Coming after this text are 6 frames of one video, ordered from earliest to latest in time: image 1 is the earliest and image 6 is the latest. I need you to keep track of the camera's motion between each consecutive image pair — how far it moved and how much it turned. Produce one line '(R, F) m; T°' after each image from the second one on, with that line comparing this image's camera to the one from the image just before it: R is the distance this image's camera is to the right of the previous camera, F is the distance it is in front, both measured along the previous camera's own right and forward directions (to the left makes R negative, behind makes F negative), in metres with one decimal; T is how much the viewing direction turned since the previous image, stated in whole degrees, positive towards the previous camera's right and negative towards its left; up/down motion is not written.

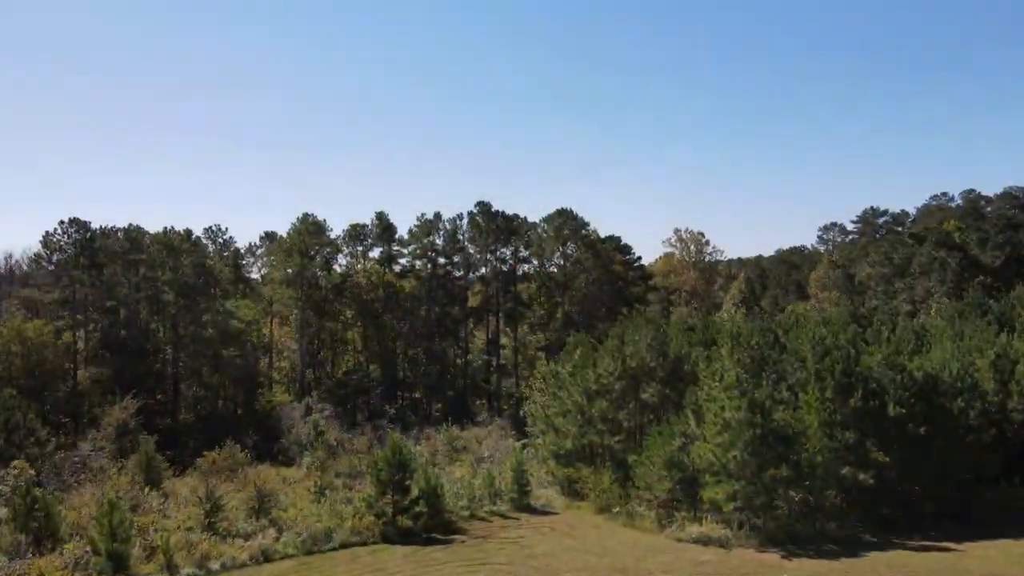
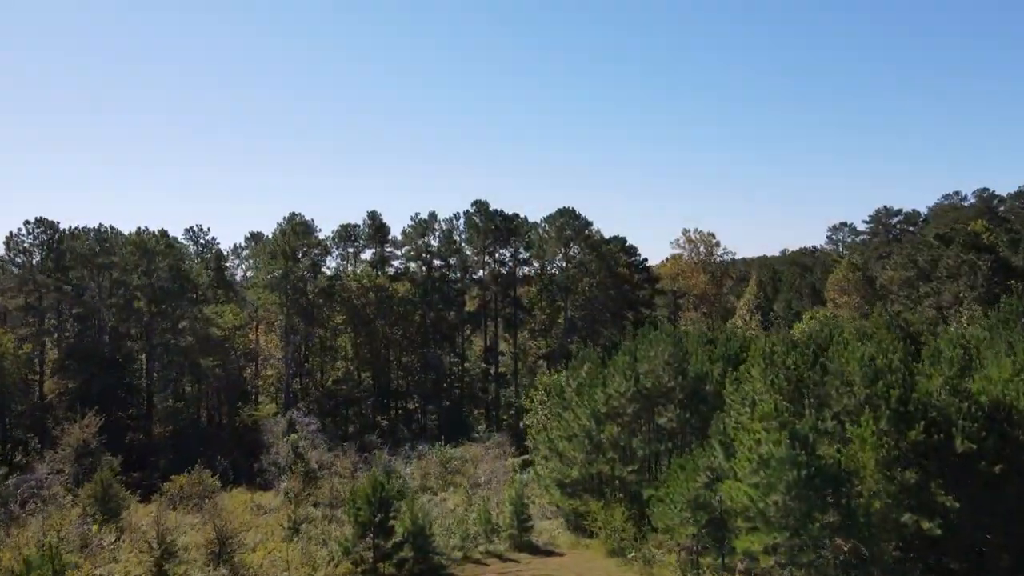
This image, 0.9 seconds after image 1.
(0.0, +3.0) m; 0°
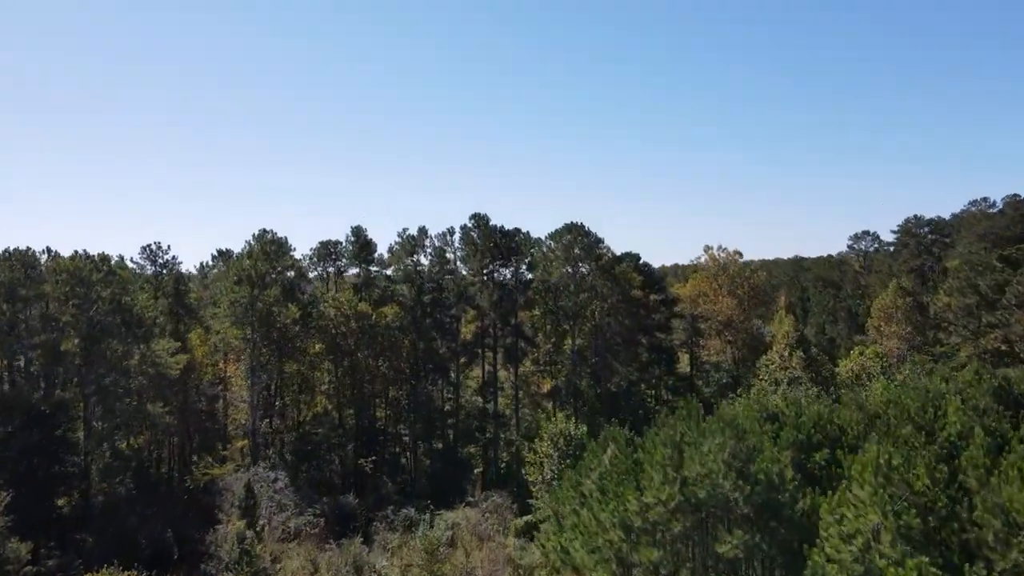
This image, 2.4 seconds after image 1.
(-0.1, +5.9) m; 0°
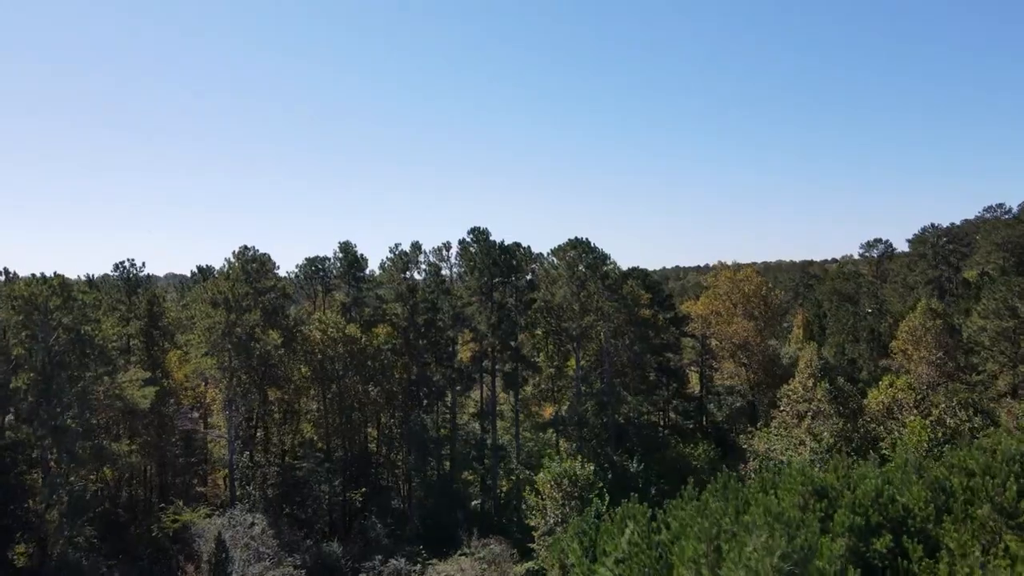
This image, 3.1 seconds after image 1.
(0.0, +3.0) m; 0°
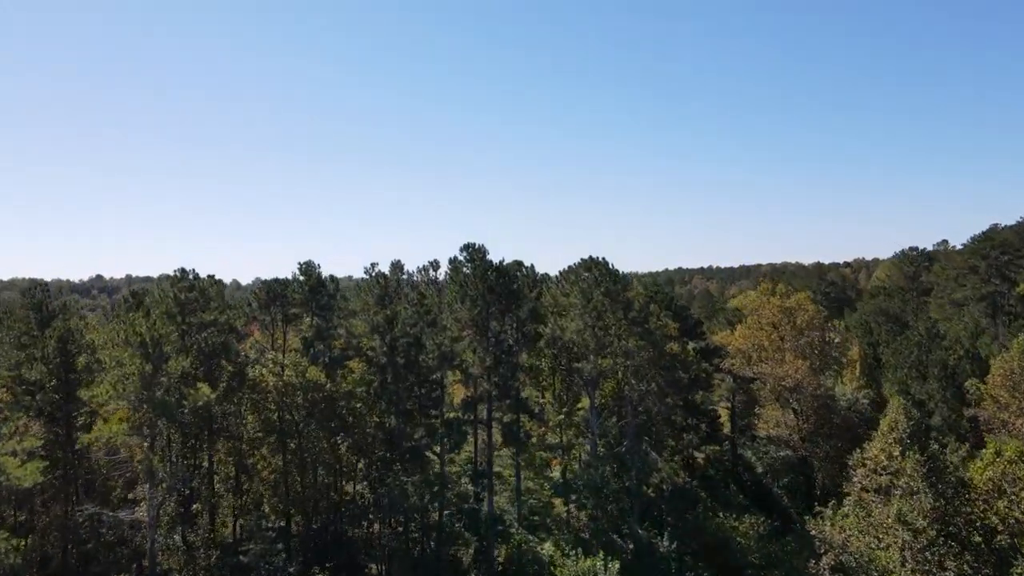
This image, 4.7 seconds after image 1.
(0.0, +7.7) m; 0°
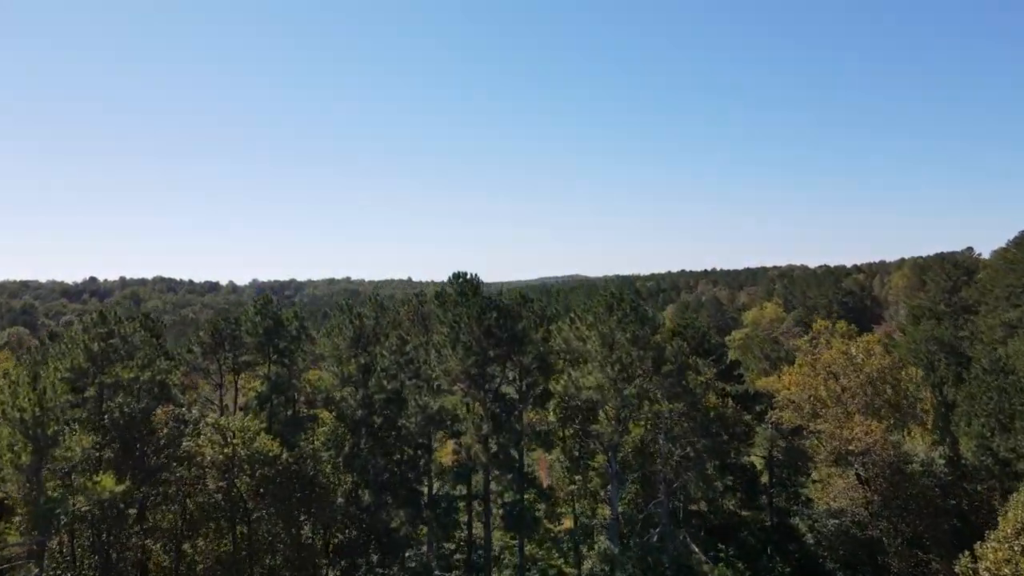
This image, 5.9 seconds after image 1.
(-0.1, +6.7) m; 0°
